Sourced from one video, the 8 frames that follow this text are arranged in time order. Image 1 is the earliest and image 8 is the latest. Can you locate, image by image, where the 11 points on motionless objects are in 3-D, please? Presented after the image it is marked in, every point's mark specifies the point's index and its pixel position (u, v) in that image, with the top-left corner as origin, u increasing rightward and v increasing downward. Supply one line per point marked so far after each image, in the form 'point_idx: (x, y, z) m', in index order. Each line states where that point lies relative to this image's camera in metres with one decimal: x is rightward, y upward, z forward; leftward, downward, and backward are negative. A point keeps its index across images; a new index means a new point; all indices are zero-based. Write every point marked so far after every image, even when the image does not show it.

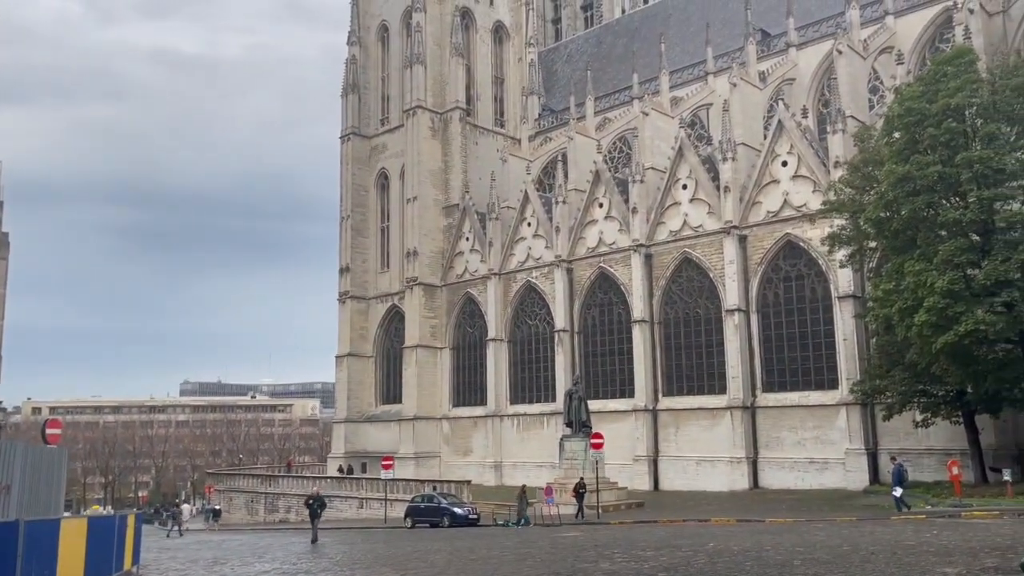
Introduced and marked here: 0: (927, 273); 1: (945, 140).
0: (+9.4, +0.4, +19.2) m
1: (+10.1, +3.5, +19.8) m
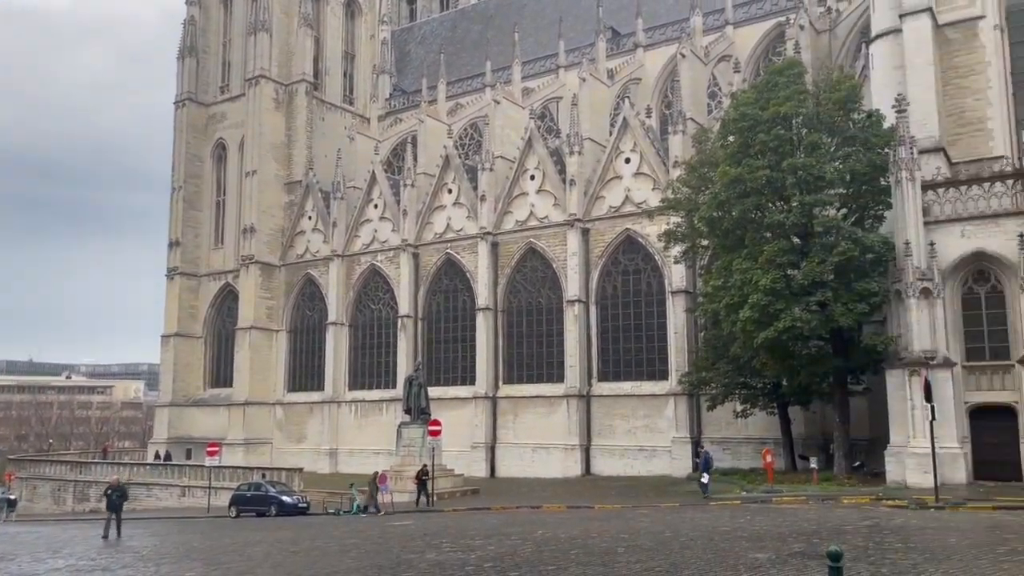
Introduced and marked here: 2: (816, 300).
0: (+5.8, +0.4, +20.2) m
1: (+6.5, +3.5, +20.9) m
2: (+7.1, -0.3, +19.6) m
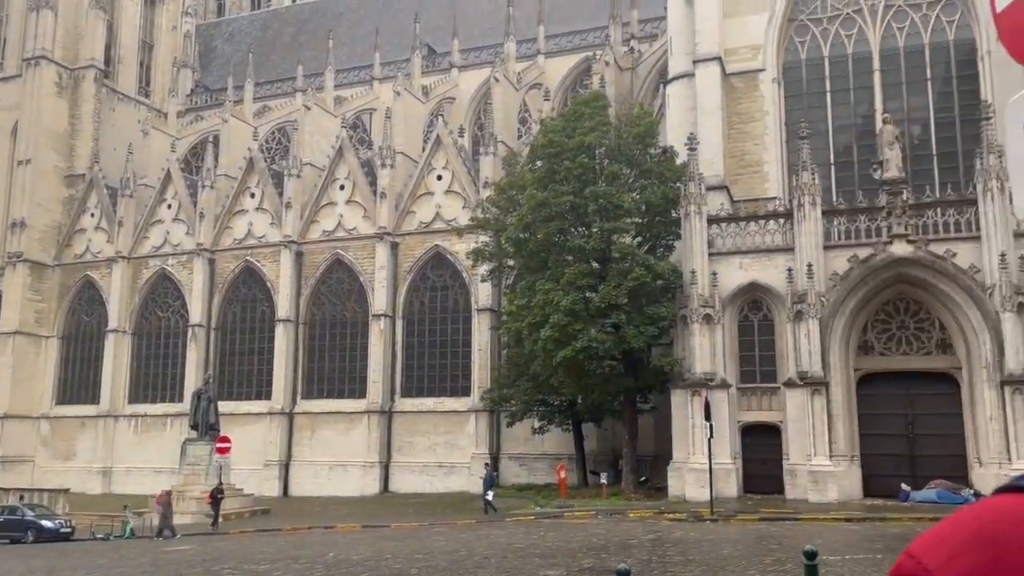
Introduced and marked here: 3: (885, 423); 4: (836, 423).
0: (+1.0, -0.1, +20.9) m
1: (+1.7, +3.0, +21.8) m
2: (+2.4, -0.8, +20.5) m
3: (+8.7, -3.1, +19.7) m
4: (+7.2, -3.0, +18.9) m
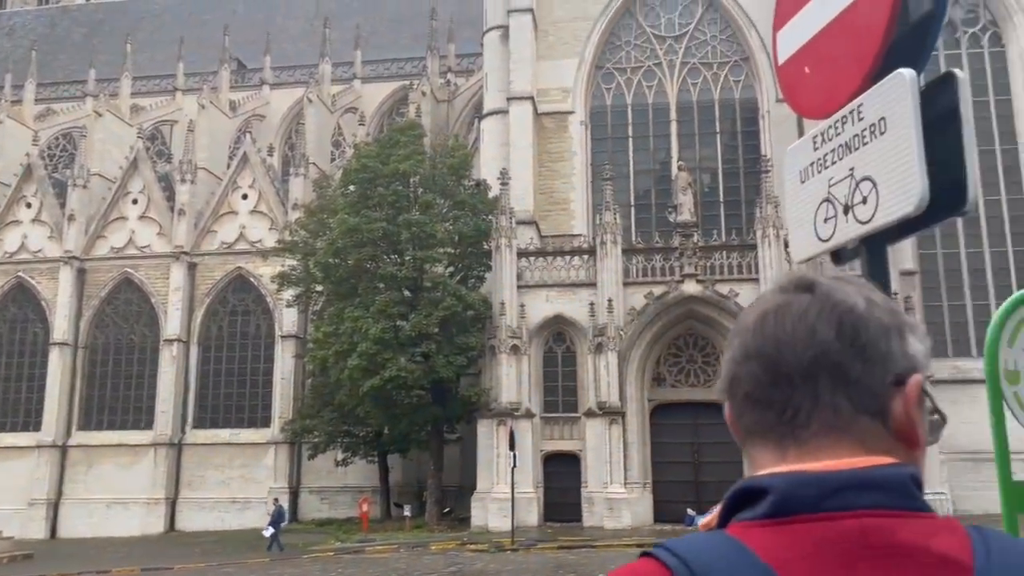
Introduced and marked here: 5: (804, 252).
0: (-3.6, -0.8, +20.4) m
1: (-3.1, +2.3, +21.6) m
2: (-2.2, -1.5, +20.3) m
3: (+4.0, -4.0, +20.8) m
4: (+2.8, -3.8, +19.7) m
5: (+1.0, +0.1, +2.8) m
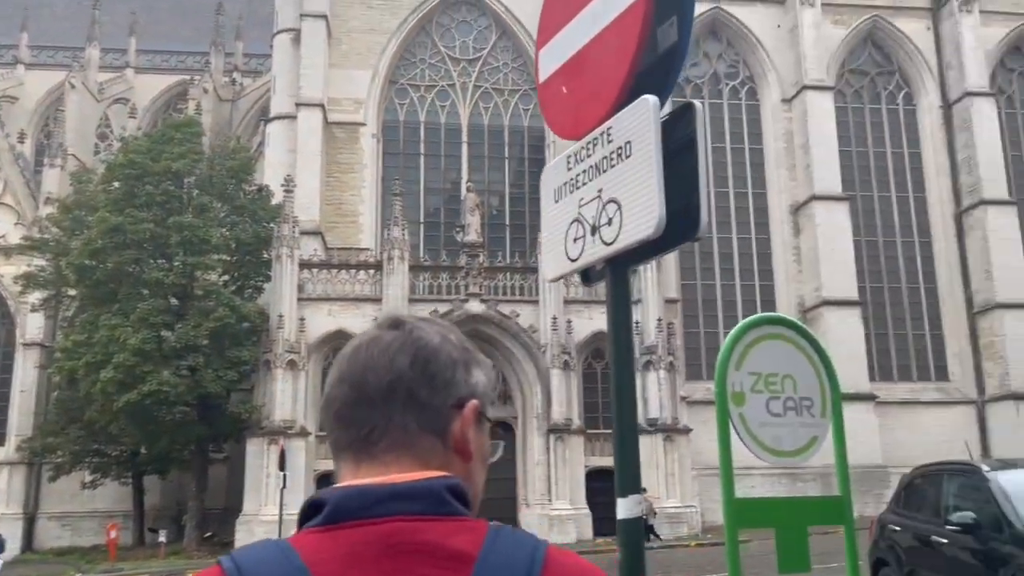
0: (-8.7, -0.9, +18.7) m
1: (-8.4, +2.1, +20.0) m
2: (-7.3, -1.7, +19.0) m
3: (-1.5, -4.5, +20.9) m
4: (-2.4, -4.2, +19.5) m
5: (+0.1, +0.1, +2.8) m
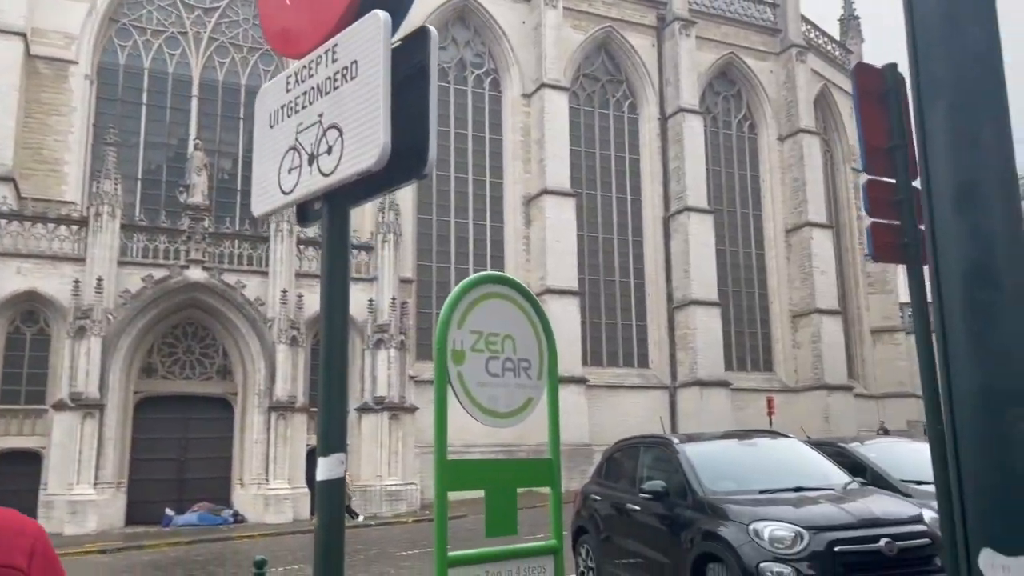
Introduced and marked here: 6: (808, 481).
0: (-14.0, +0.3, +14.9) m
1: (-13.9, +3.3, +16.2) m
2: (-12.9, -0.6, +15.6) m
3: (-8.1, -3.6, +19.3) m
4: (-8.5, -3.3, +17.7) m
5: (-0.7, +0.2, +2.5) m
6: (+2.5, -1.6, +7.0) m
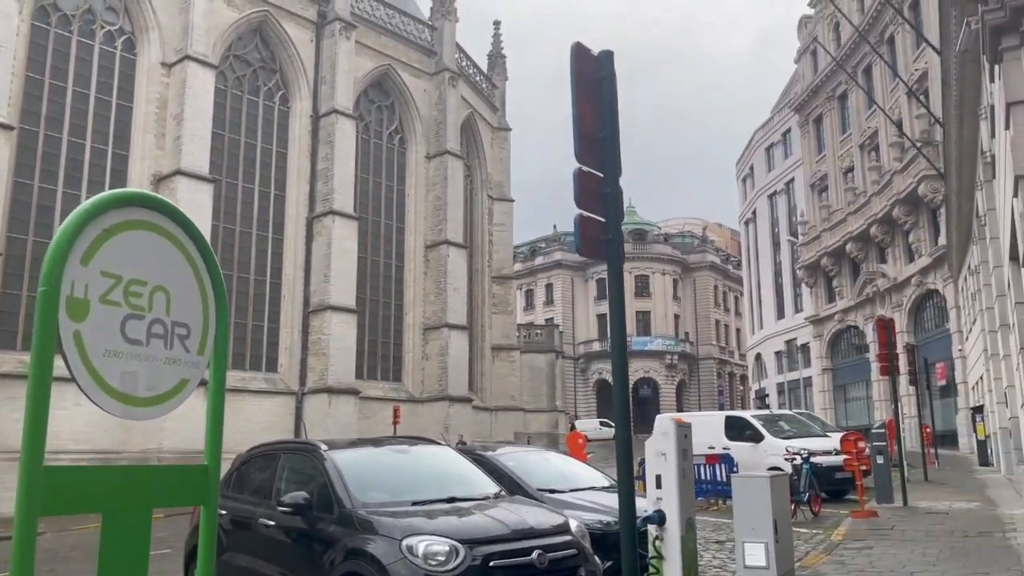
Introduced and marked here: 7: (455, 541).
0: (-18.5, +1.9, +7.1) m
1: (-18.7, +4.9, +8.4) m
2: (-17.8, +0.9, +8.2) m
3: (-15.3, -2.5, +13.4) m
4: (-15.0, -2.2, +11.8) m
5: (-1.3, +0.5, +1.3) m
6: (-0.4, -1.6, +6.7) m
7: (-0.4, -1.6, +5.5) m
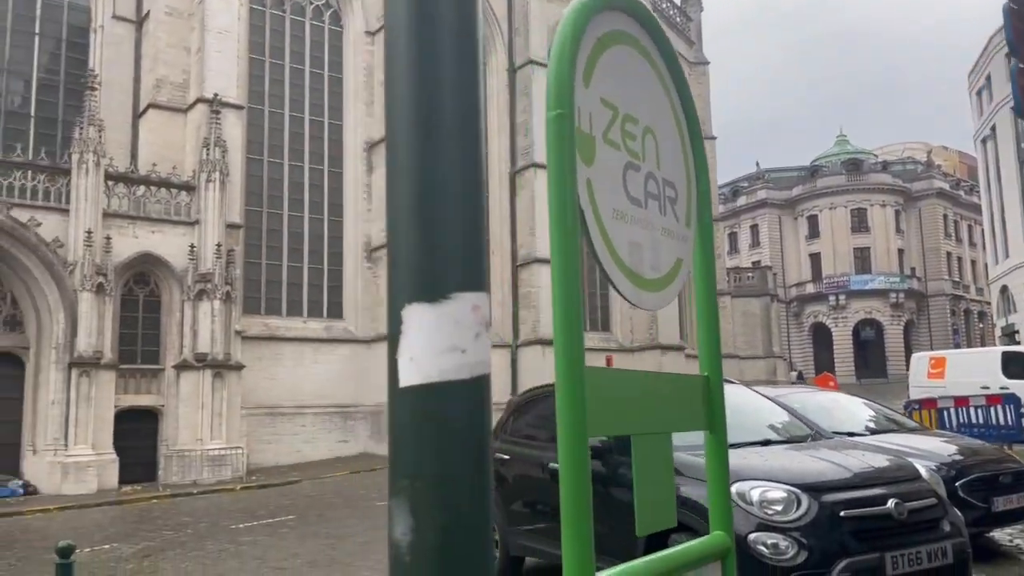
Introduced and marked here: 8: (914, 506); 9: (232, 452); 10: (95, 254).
0: (-15.9, +1.6, +10.3) m
1: (-16.0, +4.6, +11.5) m
2: (-14.9, +0.7, +11.2) m
3: (-11.1, -2.2, +15.9) m
4: (-11.2, -2.0, +14.2) m
5: (-0.4, +0.7, +0.8) m
6: (+1.8, -1.0, +6.0) m
7: (+1.6, -1.1, +4.8) m
8: (+2.3, -1.2, +4.9) m
9: (-5.8, -3.4, +17.8) m
10: (-8.1, +0.9, +16.4) m
